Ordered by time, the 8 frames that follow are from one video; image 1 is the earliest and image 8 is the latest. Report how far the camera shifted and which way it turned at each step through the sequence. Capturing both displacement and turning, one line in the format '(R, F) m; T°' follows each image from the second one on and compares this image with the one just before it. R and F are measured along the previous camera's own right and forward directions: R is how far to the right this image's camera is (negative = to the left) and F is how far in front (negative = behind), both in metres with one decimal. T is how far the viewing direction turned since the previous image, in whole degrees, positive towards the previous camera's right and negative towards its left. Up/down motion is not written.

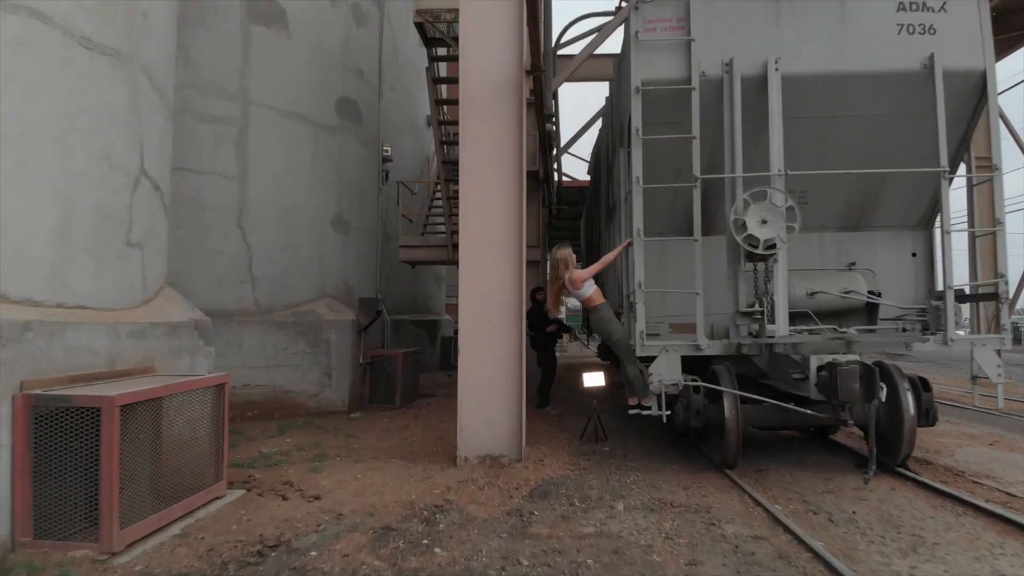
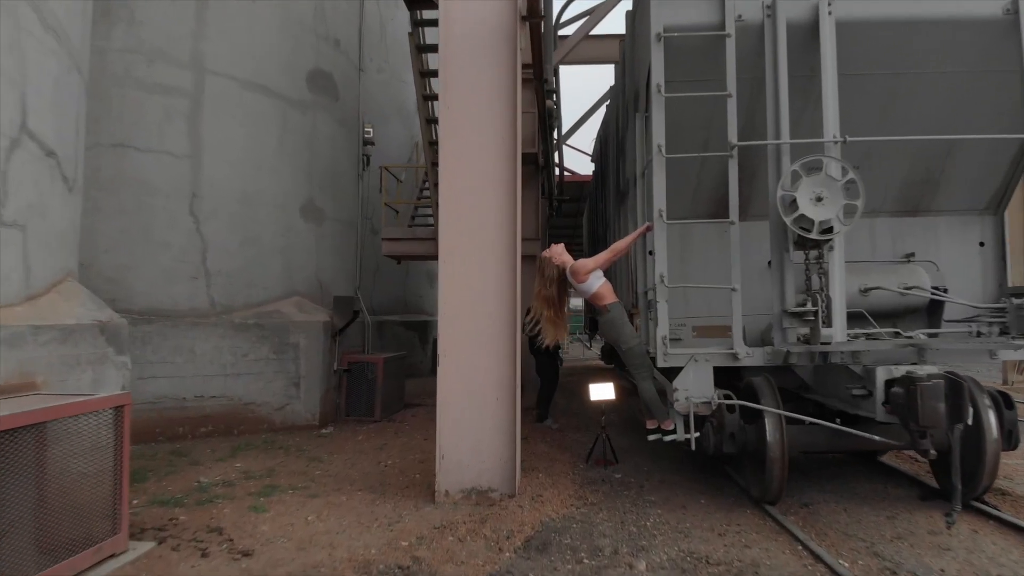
(0.0, +1.0) m; 0°
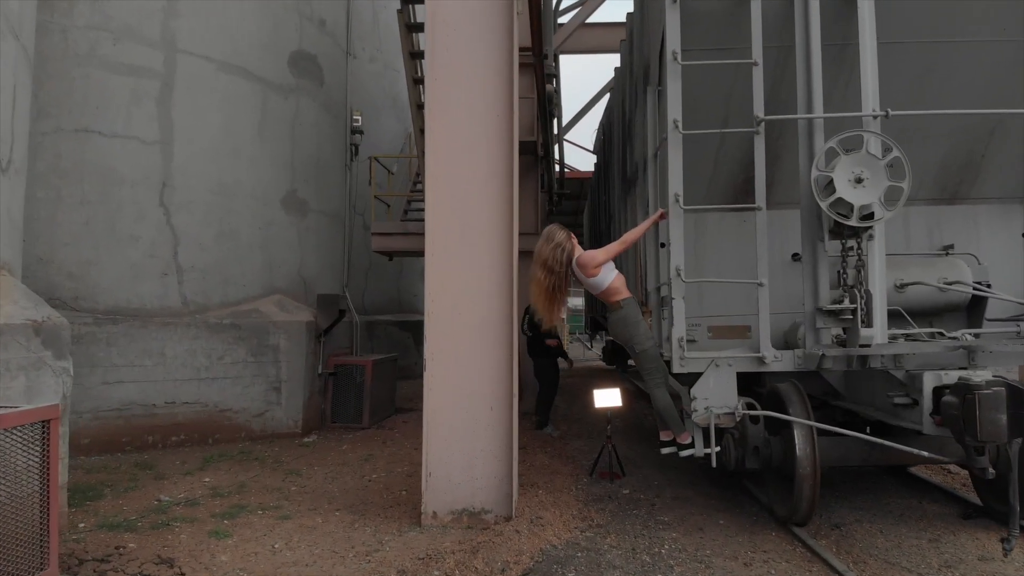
(0.0, +0.5) m; 0°
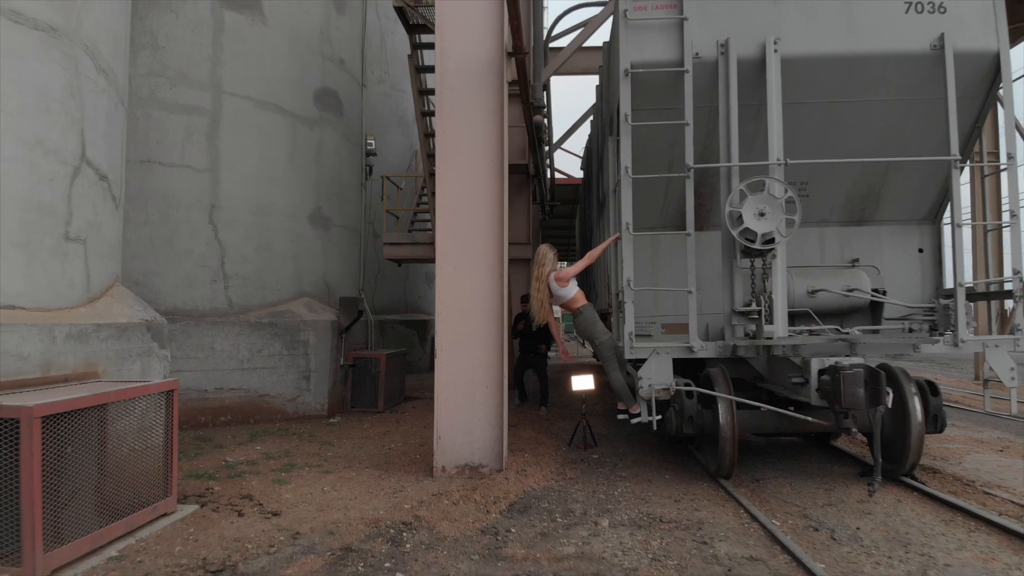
(+0.1, -1.2) m; 0°
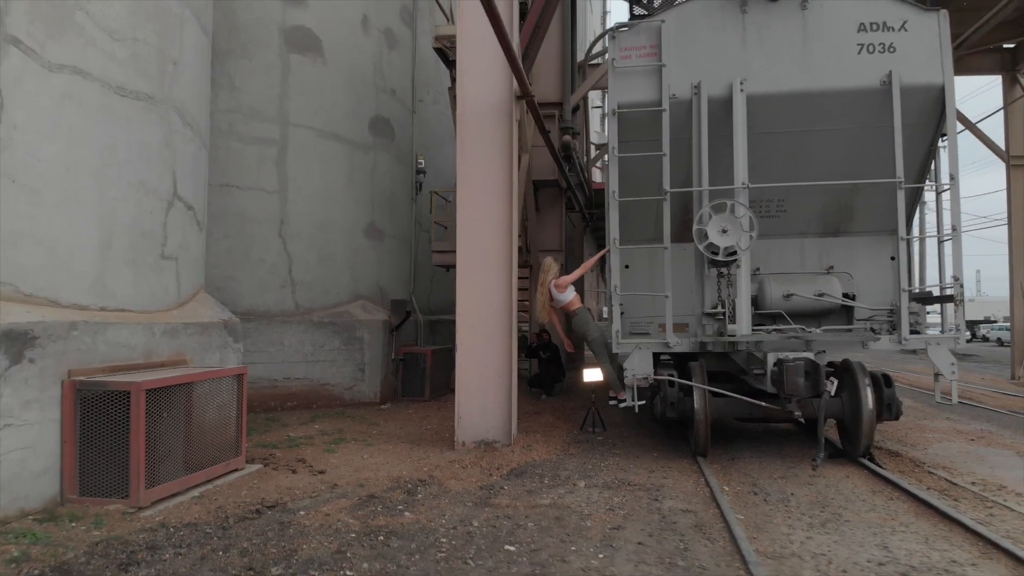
(+0.5, -1.0) m; -5°
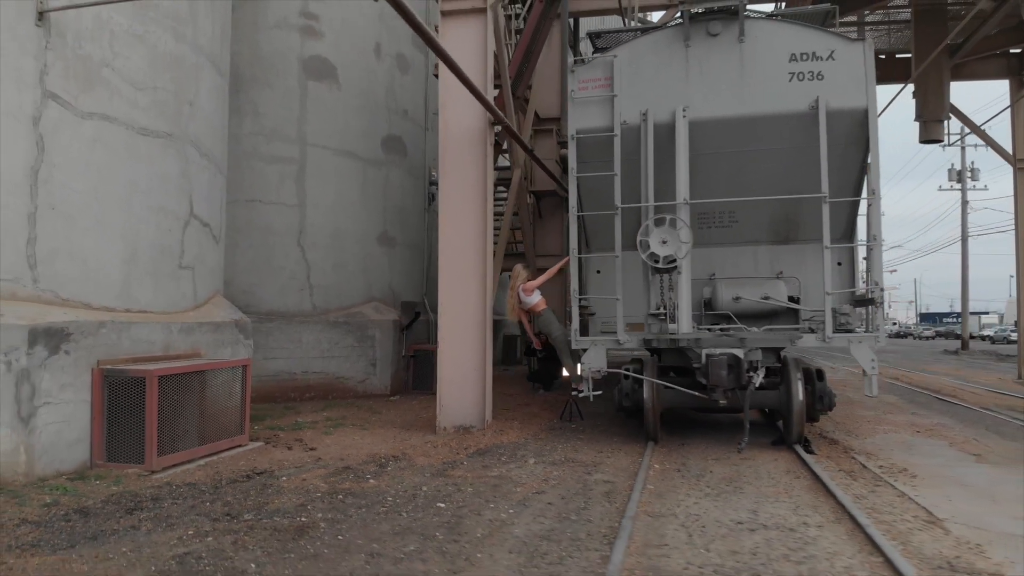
(+0.7, -0.8) m; -4°
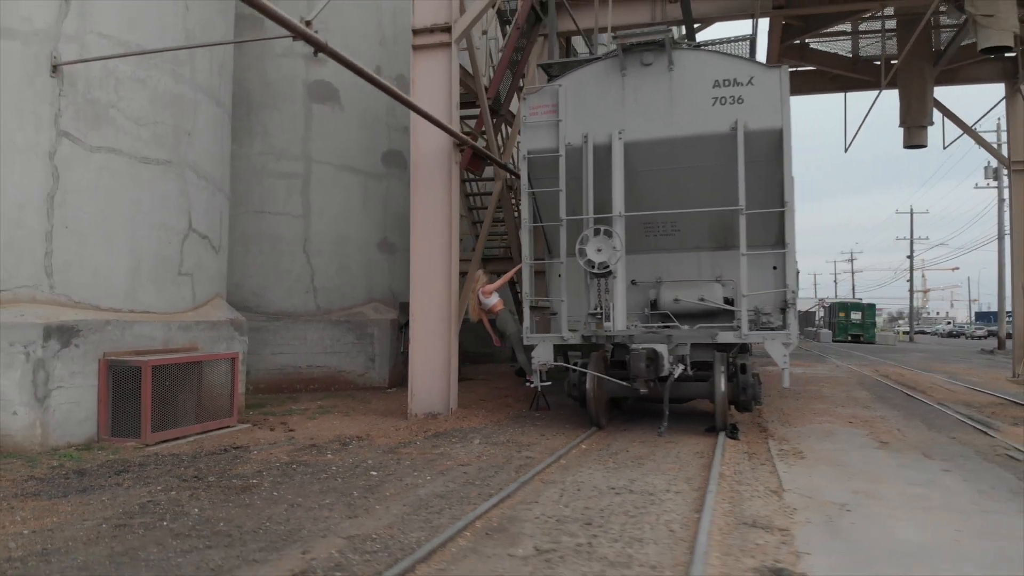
(+0.9, -0.9) m; -4°
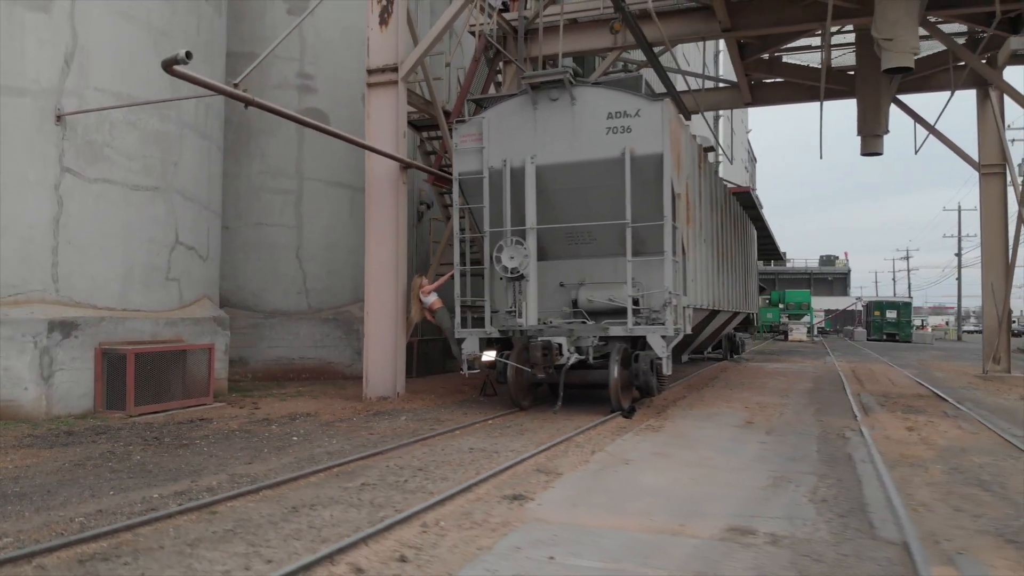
(+1.4, -1.3) m; -4°
